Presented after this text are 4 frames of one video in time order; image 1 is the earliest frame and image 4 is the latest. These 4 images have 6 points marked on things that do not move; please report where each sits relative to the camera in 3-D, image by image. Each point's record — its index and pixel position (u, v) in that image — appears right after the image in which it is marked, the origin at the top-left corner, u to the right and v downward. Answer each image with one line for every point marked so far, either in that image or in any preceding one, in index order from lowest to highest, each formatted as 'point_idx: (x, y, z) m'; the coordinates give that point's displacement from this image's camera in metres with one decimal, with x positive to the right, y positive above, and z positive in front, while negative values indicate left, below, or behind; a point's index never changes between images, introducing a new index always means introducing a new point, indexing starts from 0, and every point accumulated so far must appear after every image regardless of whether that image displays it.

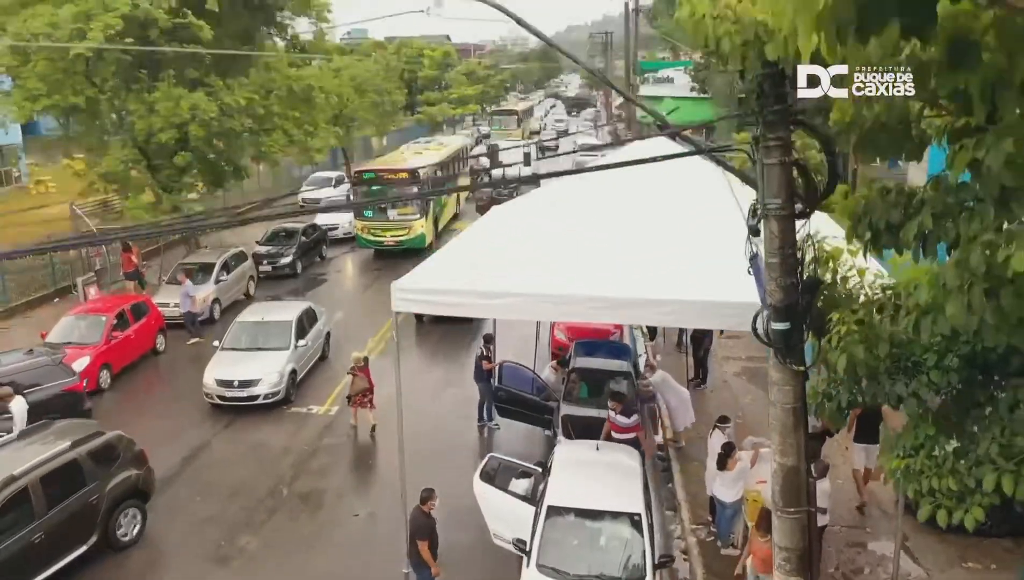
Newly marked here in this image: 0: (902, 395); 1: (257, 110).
0: (+2.1, -0.5, +4.4) m
1: (-5.5, +3.8, +17.8) m
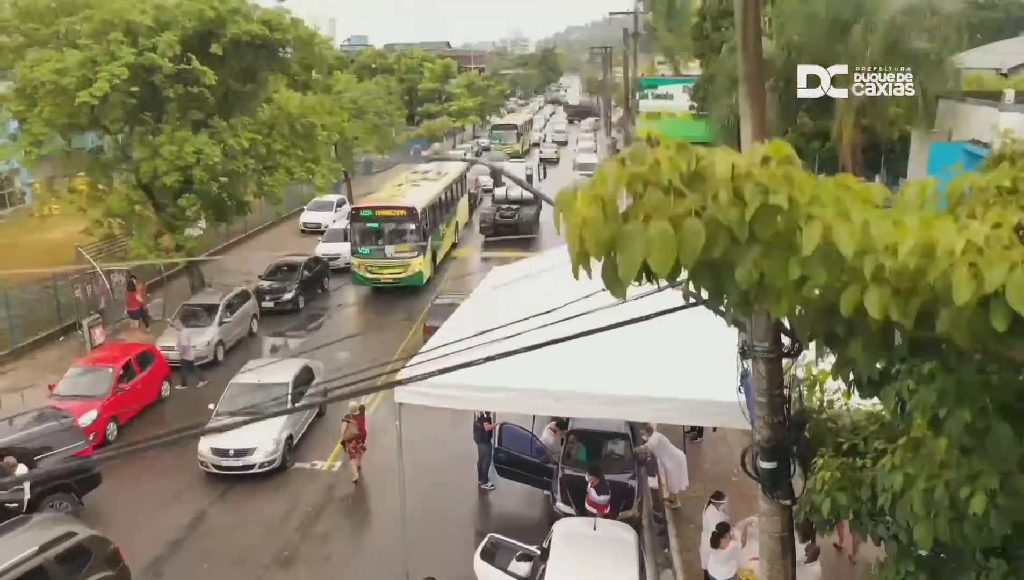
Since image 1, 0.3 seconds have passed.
0: (+2.1, -1.4, +4.7) m
1: (-5.5, +3.0, +18.0) m
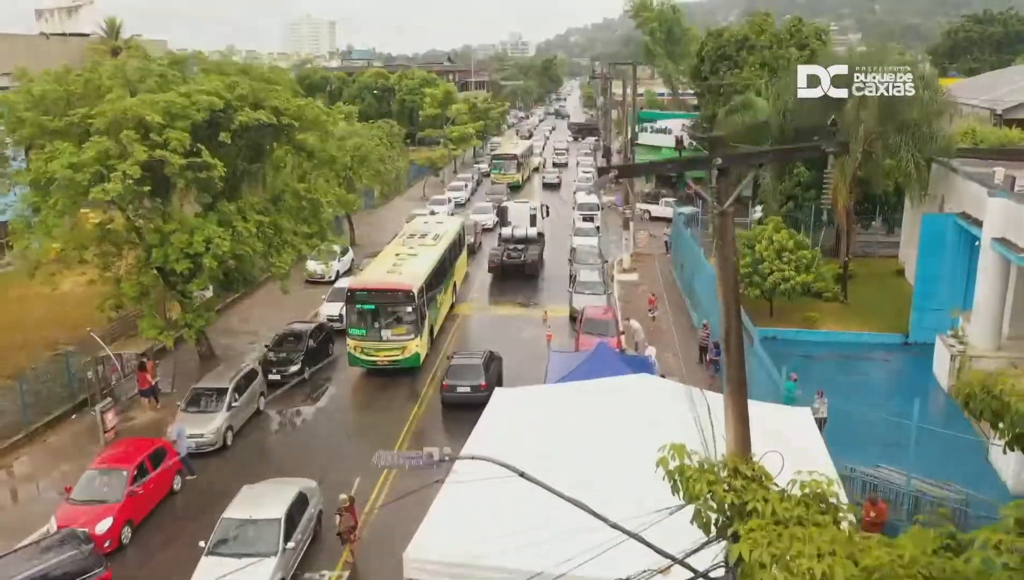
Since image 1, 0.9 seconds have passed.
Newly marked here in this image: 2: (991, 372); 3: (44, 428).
0: (+2.1, -3.0, +5.1) m
1: (-5.5, +1.2, +18.5) m
2: (+10.3, -1.8, +18.1) m
3: (-9.7, -2.8, +17.5) m
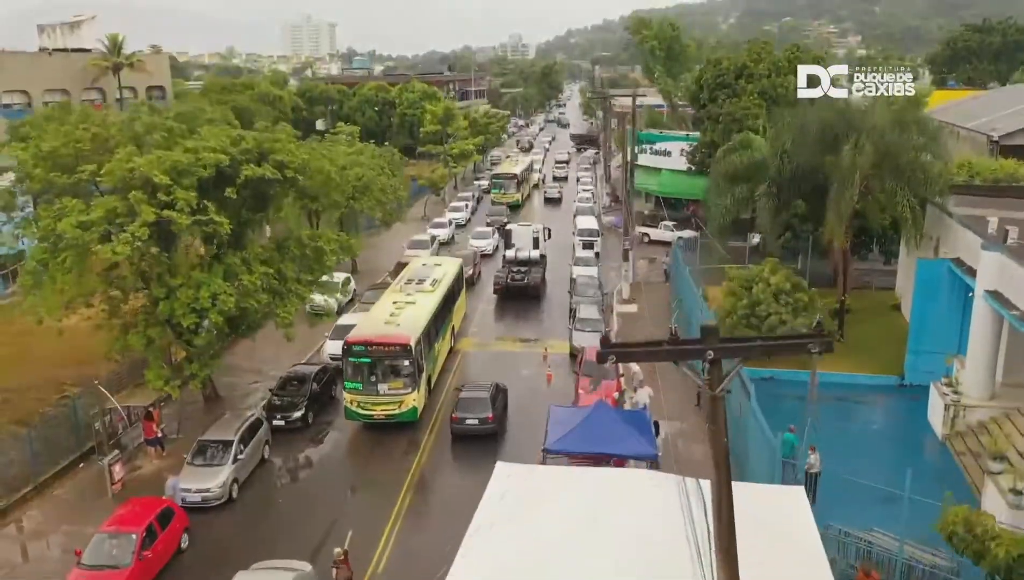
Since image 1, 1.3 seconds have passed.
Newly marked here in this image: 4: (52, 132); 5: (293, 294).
0: (+2.1, -4.2, +5.4) m
1: (-5.4, +0.1, +18.8) m
2: (+10.3, -2.9, +18.4) m
3: (-9.7, -4.0, +17.7) m
4: (-9.9, +3.4, +18.0) m
5: (-5.1, -0.1, +19.7) m
